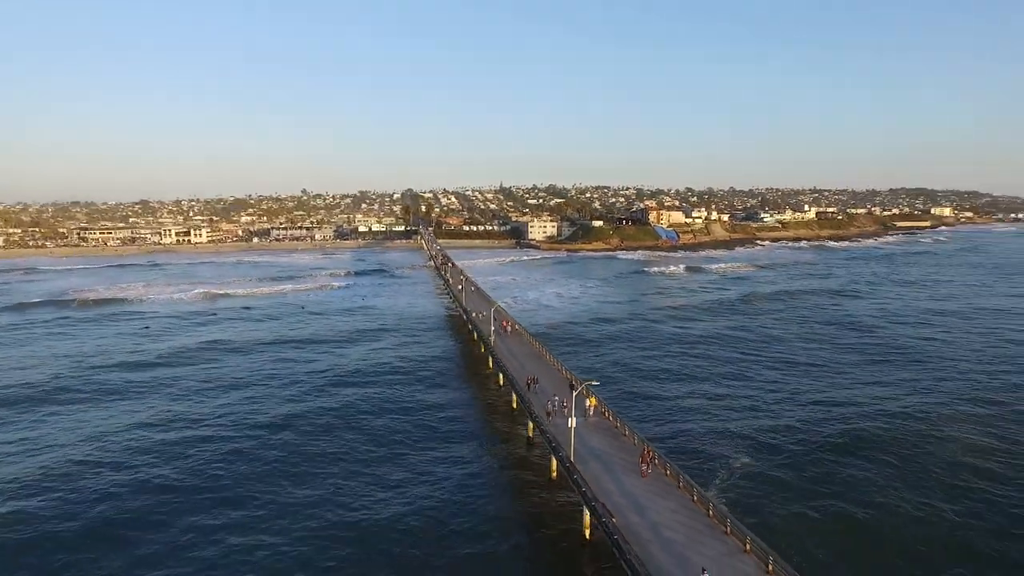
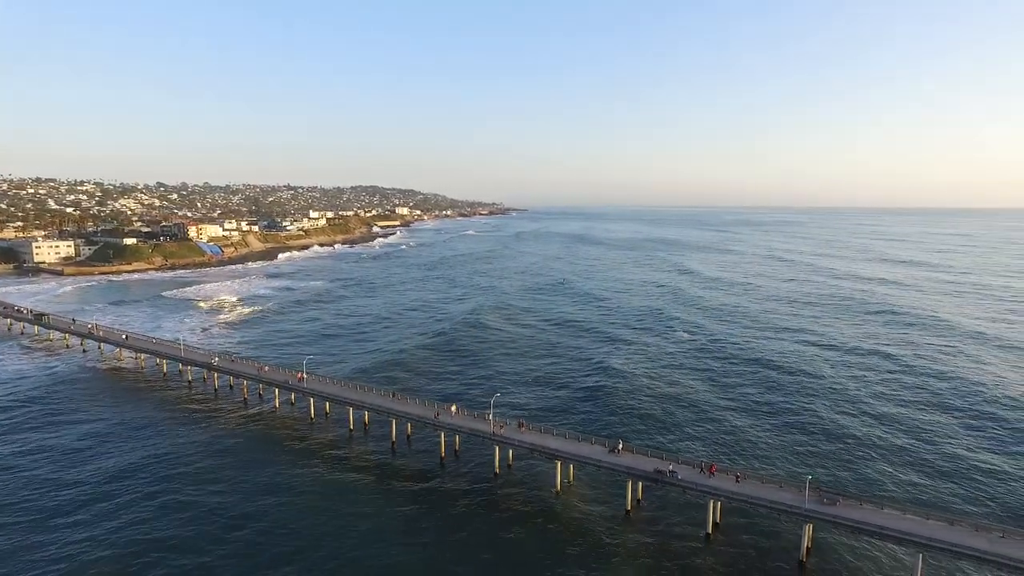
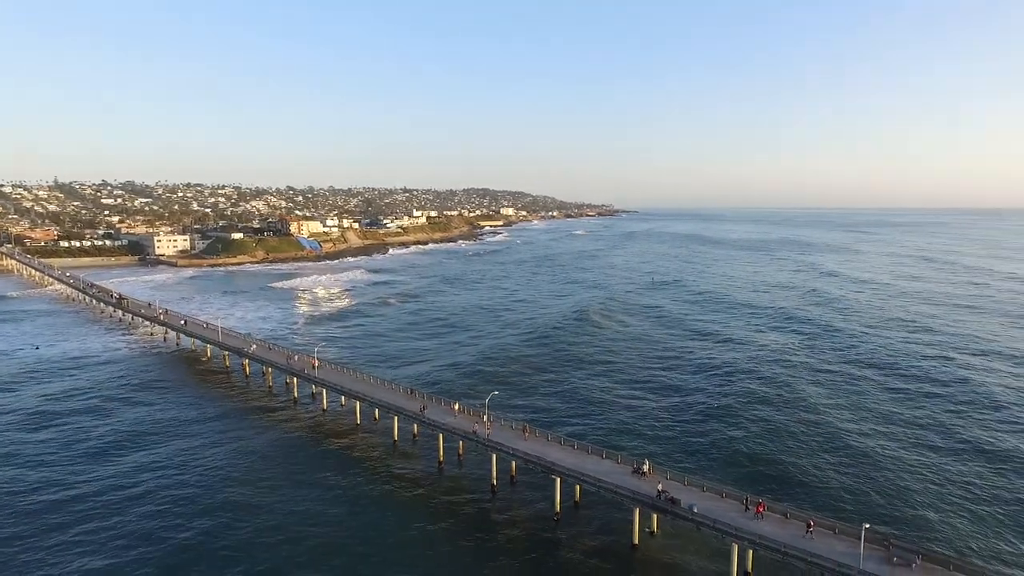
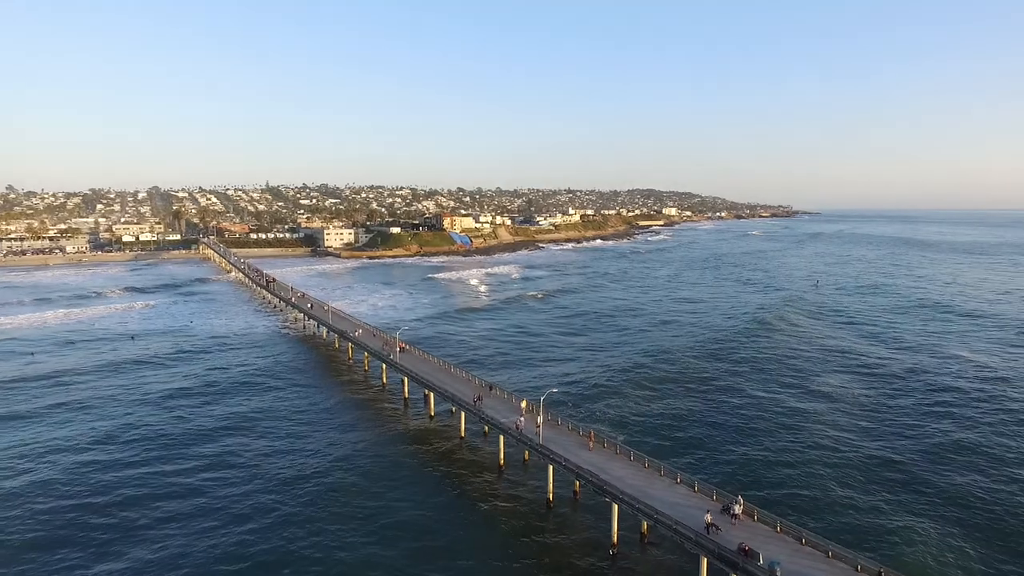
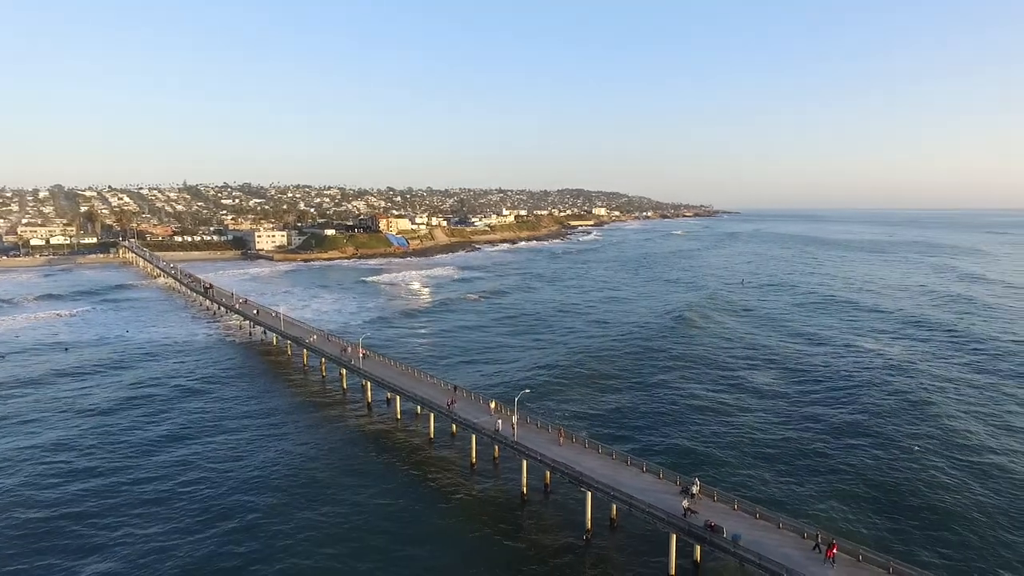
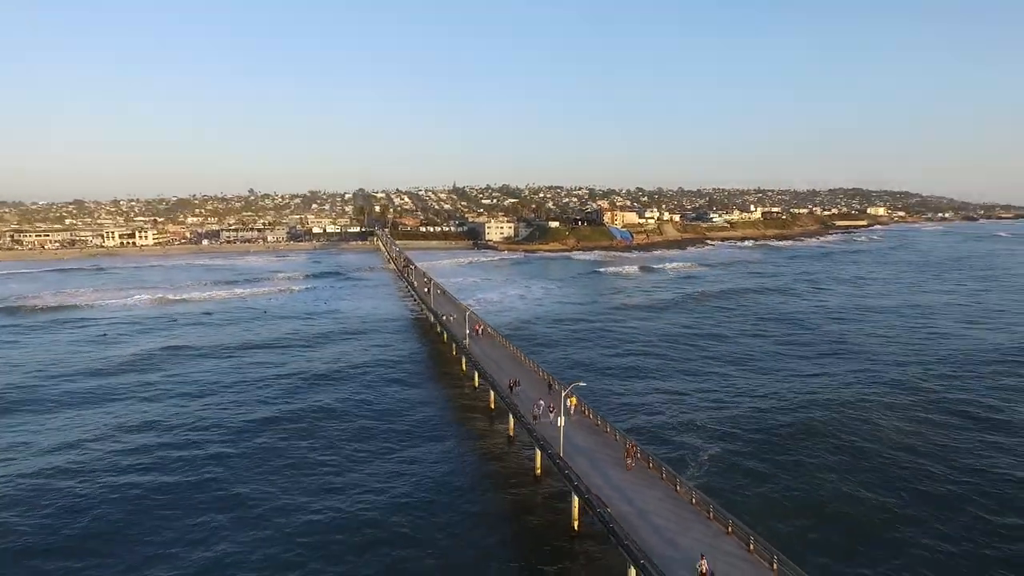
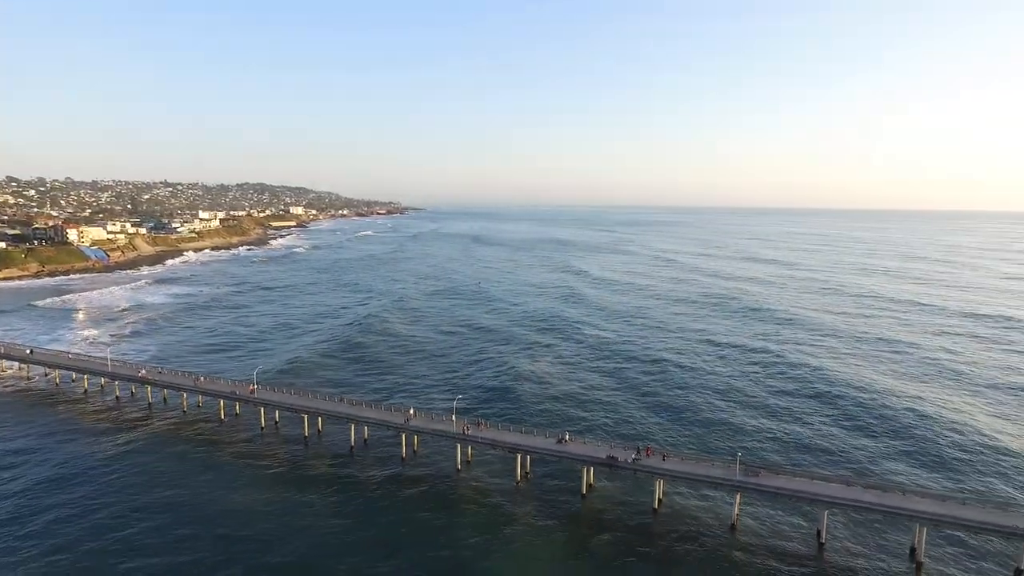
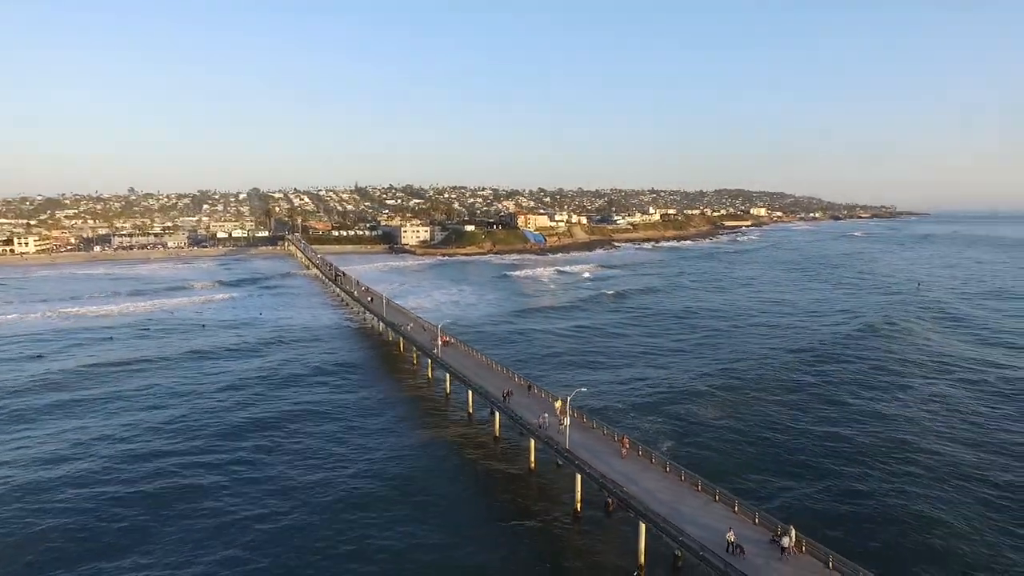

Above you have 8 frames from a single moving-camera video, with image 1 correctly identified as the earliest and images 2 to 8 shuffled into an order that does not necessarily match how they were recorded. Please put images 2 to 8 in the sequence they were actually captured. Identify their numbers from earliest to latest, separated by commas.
6, 8, 4, 5, 3, 2, 7
